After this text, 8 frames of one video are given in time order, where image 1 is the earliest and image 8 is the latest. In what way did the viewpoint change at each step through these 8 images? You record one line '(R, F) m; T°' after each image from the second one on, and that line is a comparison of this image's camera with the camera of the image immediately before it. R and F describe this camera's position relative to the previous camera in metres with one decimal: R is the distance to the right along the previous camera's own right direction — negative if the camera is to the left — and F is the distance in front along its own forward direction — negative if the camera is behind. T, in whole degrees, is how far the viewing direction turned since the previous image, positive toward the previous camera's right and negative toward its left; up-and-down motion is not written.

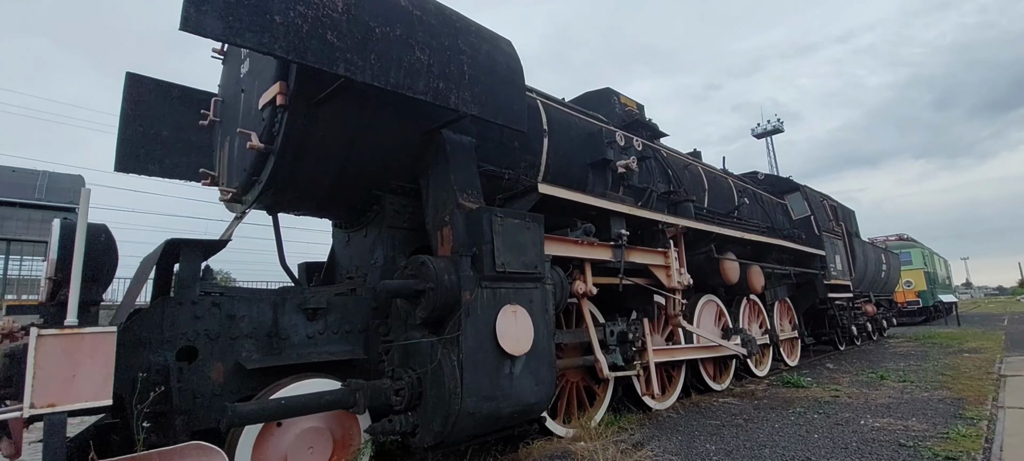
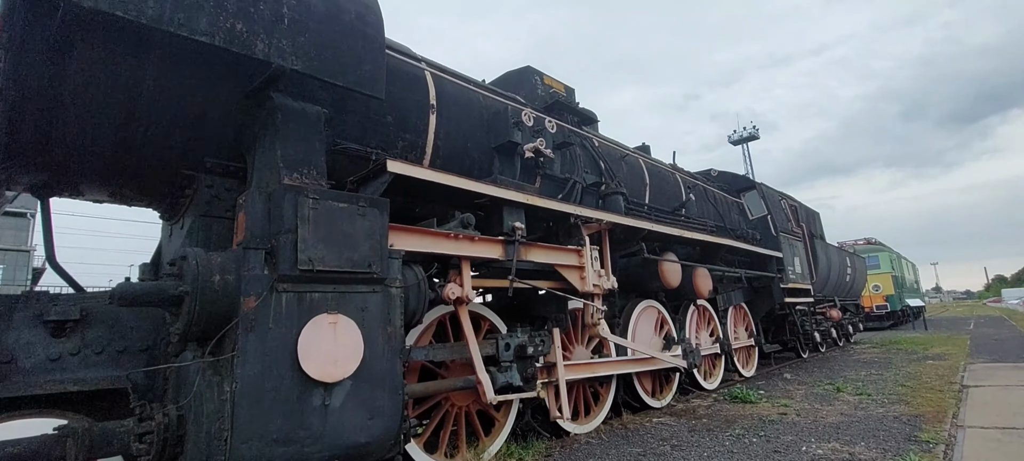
(+0.8, +0.7) m; +2°
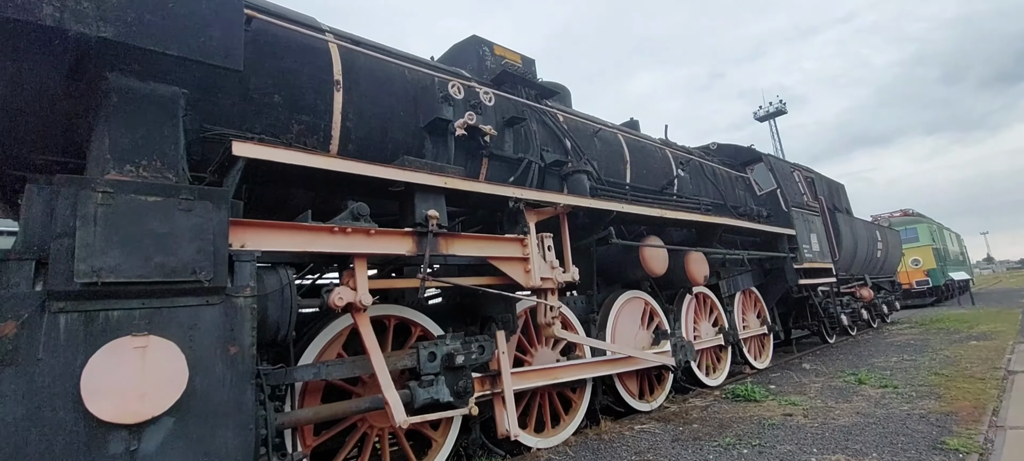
(+0.7, +0.6) m; -3°
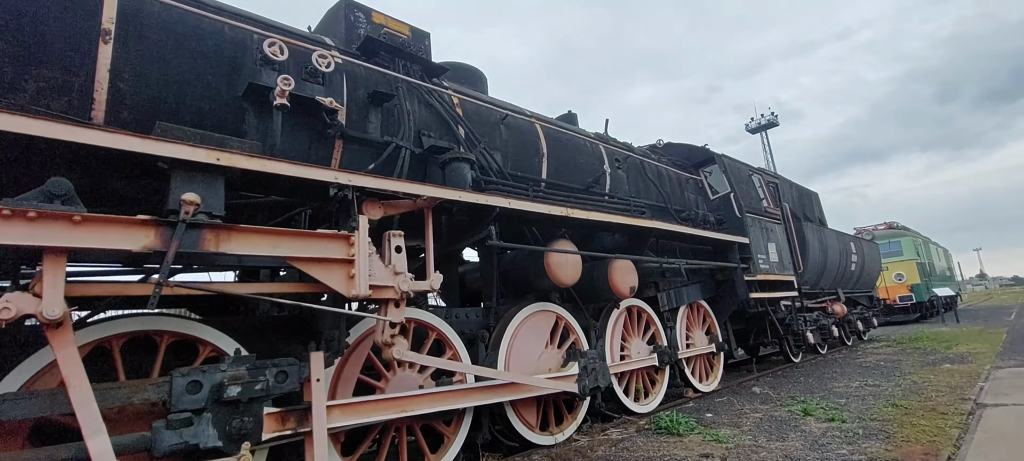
(+1.0, +0.7) m; 0°
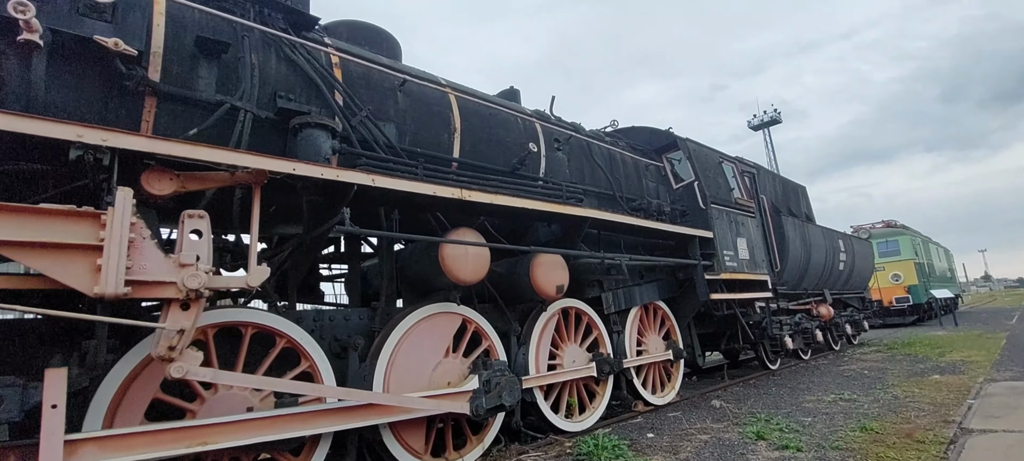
(+0.9, +0.7) m; 0°
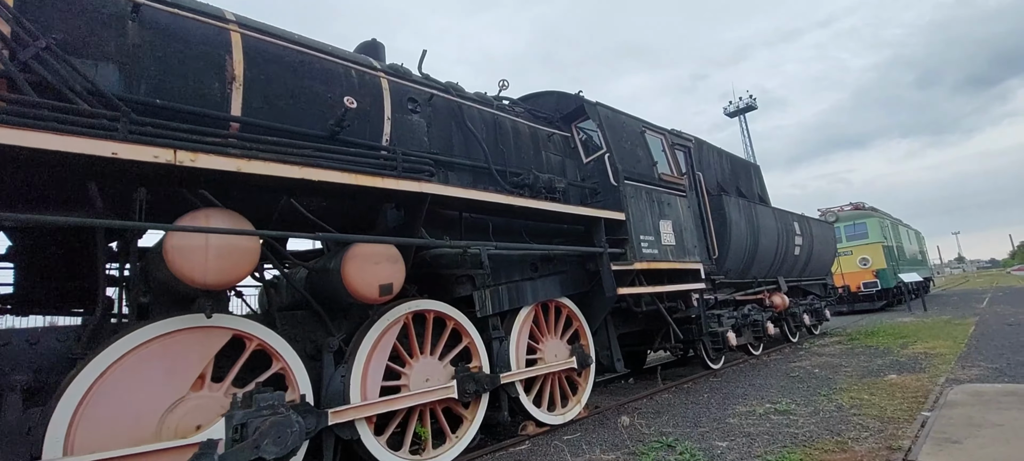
(+1.2, +1.1) m; +2°
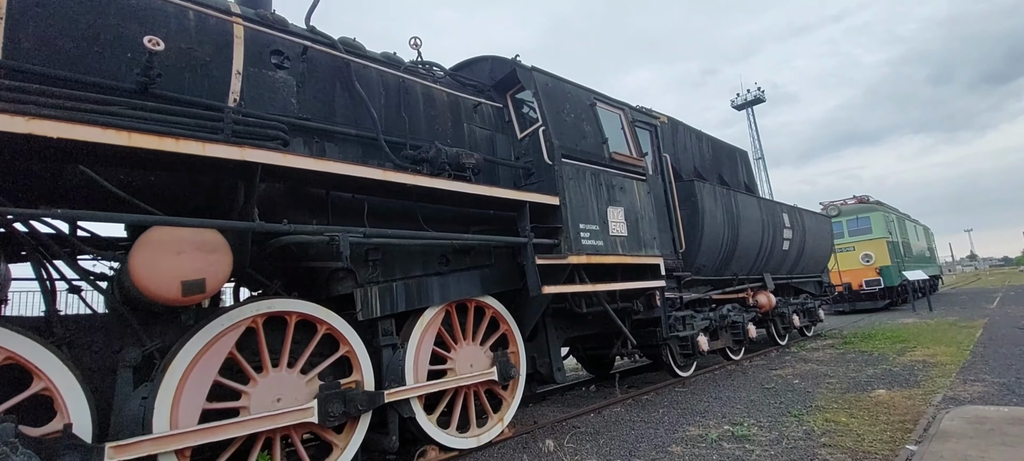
(+0.8, +0.8) m; -1°
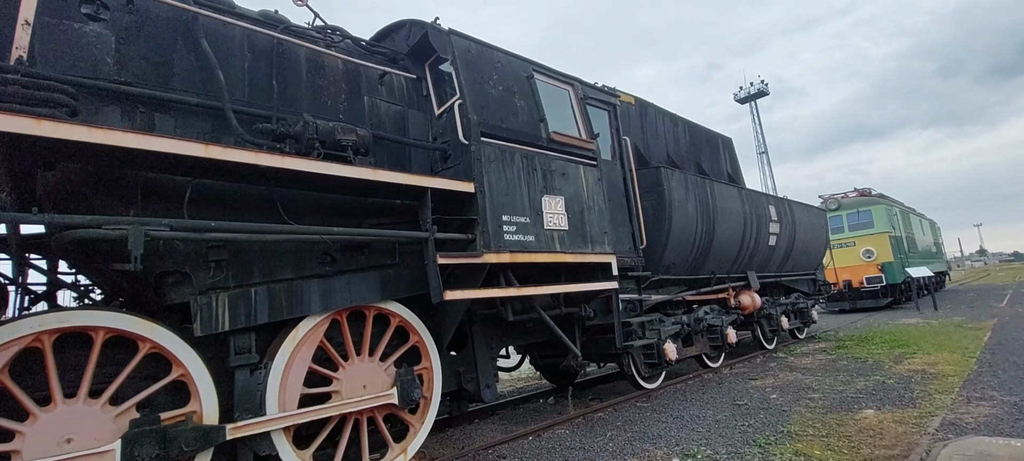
(+0.7, +0.7) m; -1°
